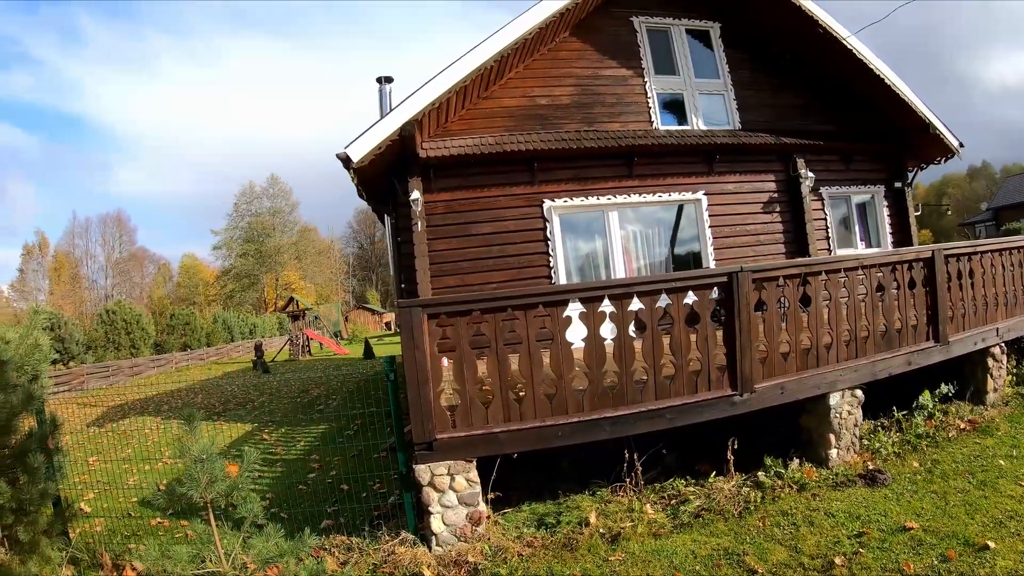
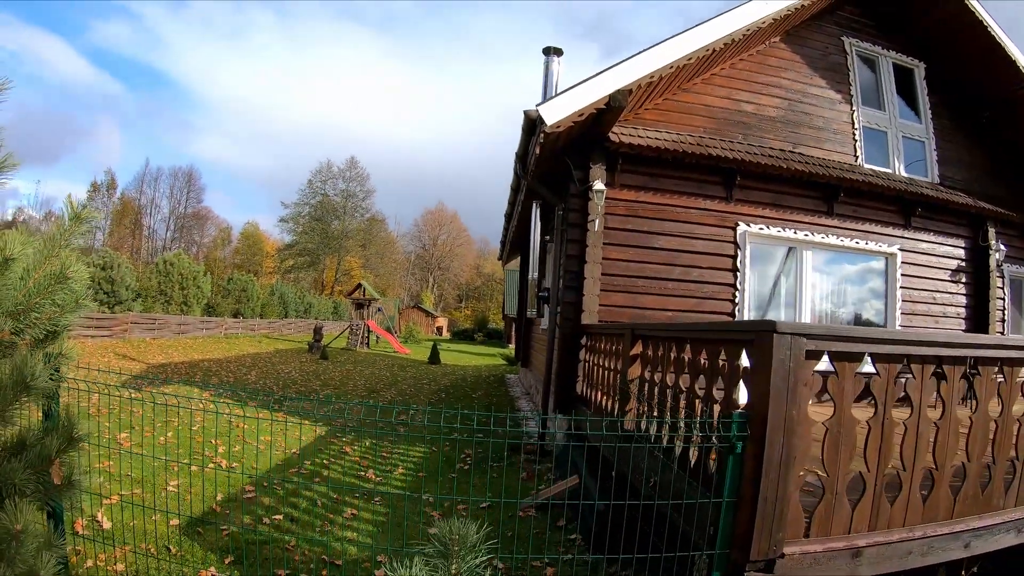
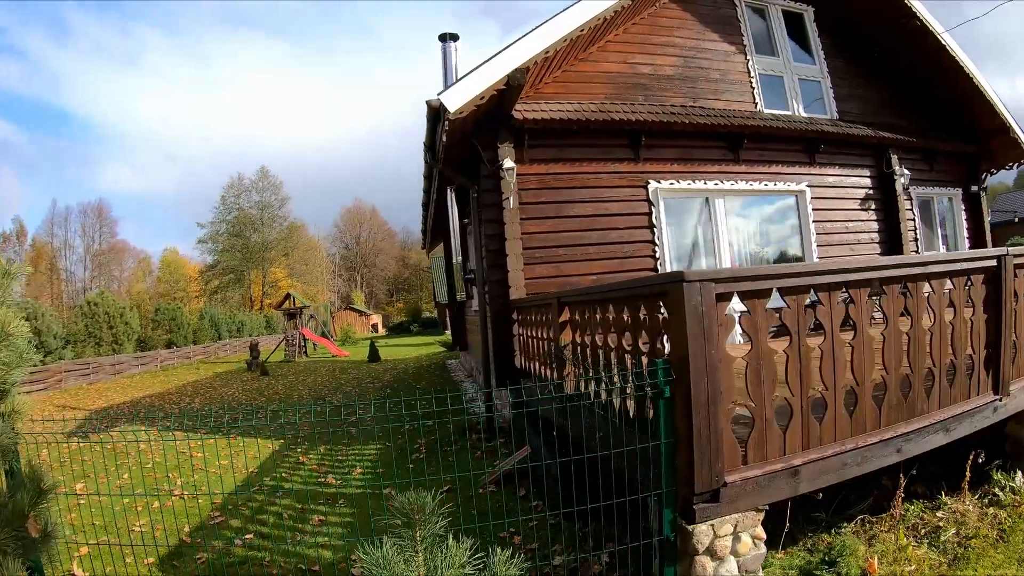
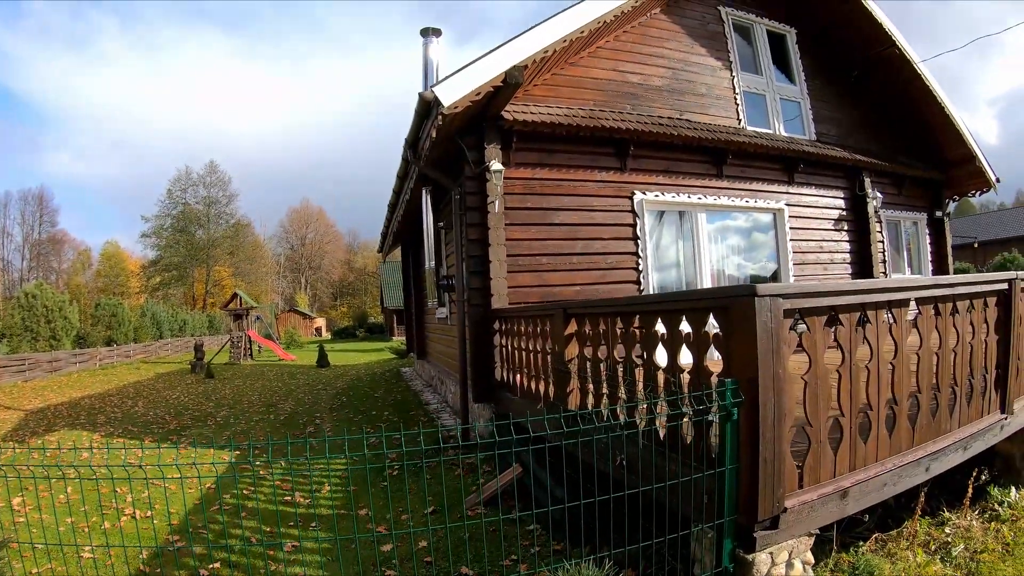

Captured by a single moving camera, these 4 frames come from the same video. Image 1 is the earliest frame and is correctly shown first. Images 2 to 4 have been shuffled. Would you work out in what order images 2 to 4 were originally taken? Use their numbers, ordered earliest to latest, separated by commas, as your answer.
3, 4, 2
